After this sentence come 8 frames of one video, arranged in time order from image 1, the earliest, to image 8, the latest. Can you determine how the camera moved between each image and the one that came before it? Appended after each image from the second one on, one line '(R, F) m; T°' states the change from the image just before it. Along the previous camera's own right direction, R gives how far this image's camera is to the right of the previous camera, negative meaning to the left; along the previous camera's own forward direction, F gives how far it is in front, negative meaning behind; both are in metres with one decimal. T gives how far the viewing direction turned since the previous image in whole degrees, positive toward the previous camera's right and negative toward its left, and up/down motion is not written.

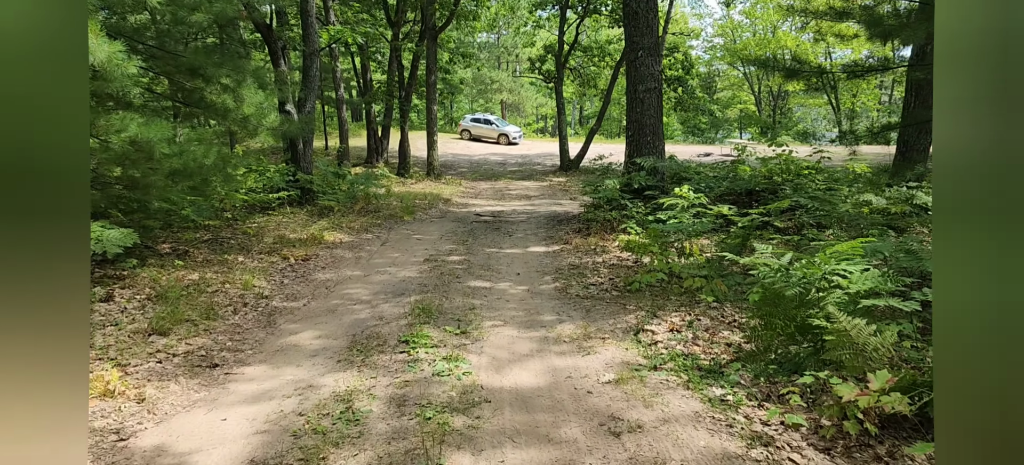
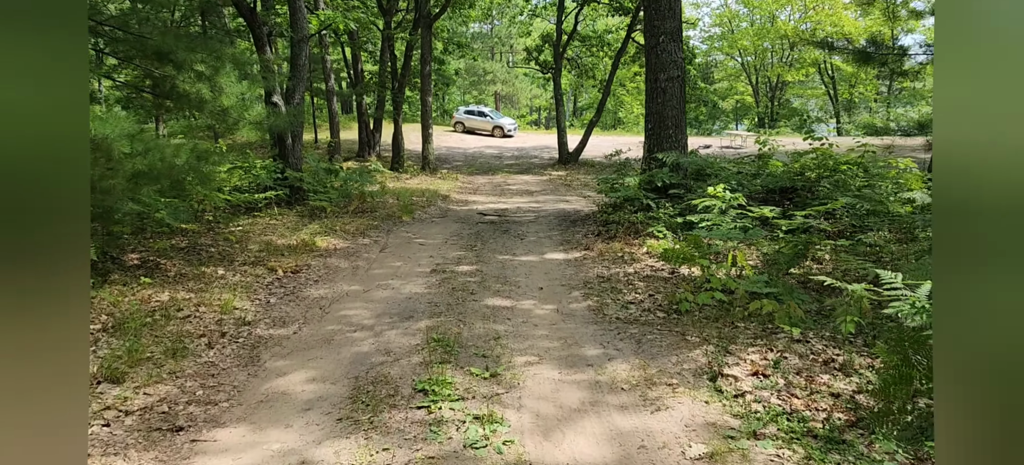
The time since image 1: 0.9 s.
(-0.2, +0.9) m; +1°
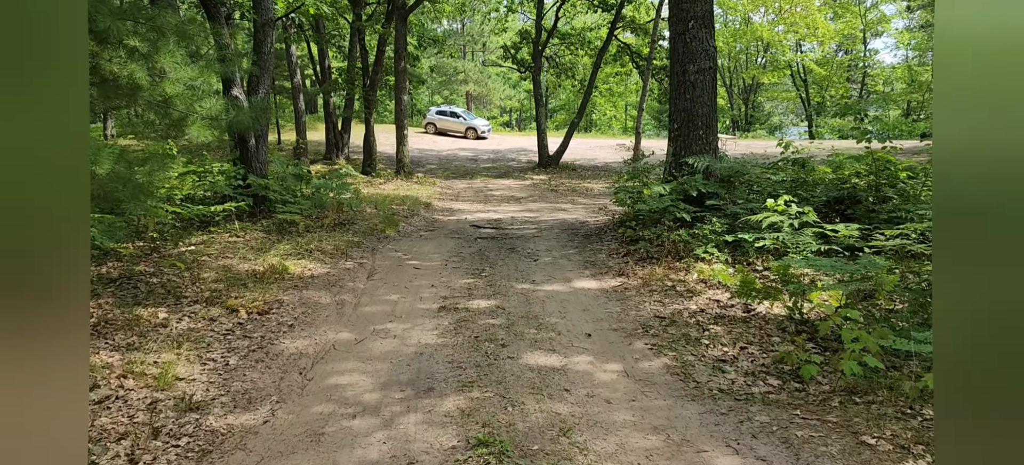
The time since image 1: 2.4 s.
(-0.5, +1.5) m; +3°
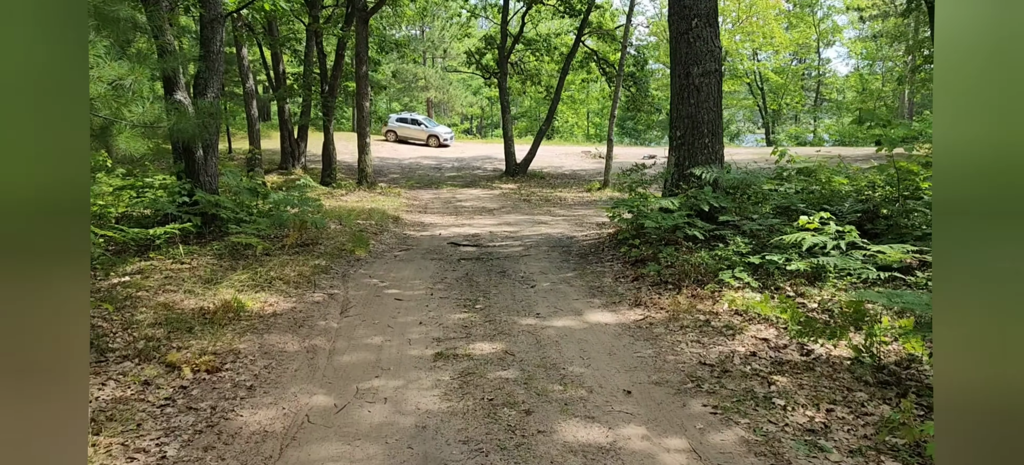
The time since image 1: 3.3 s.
(-0.3, +1.0) m; +3°
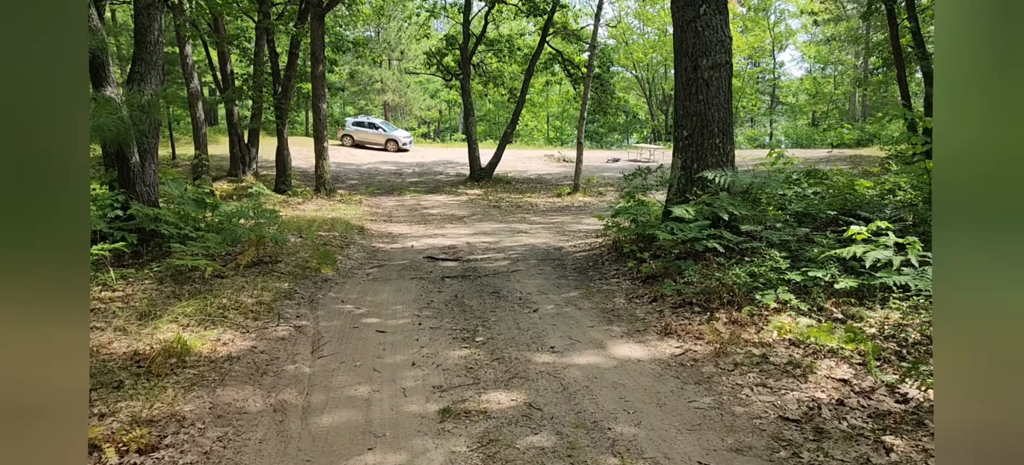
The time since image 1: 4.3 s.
(-0.3, +1.0) m; +3°
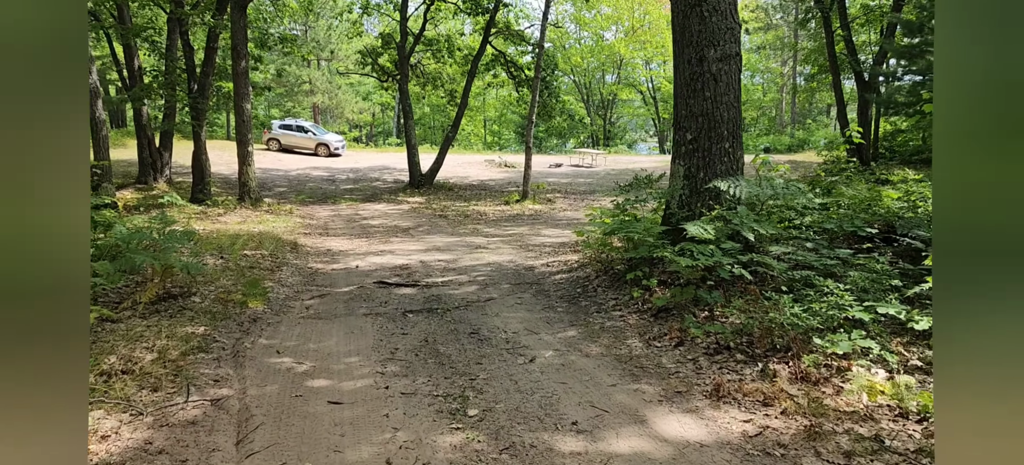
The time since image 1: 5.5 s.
(-0.3, +1.3) m; +5°
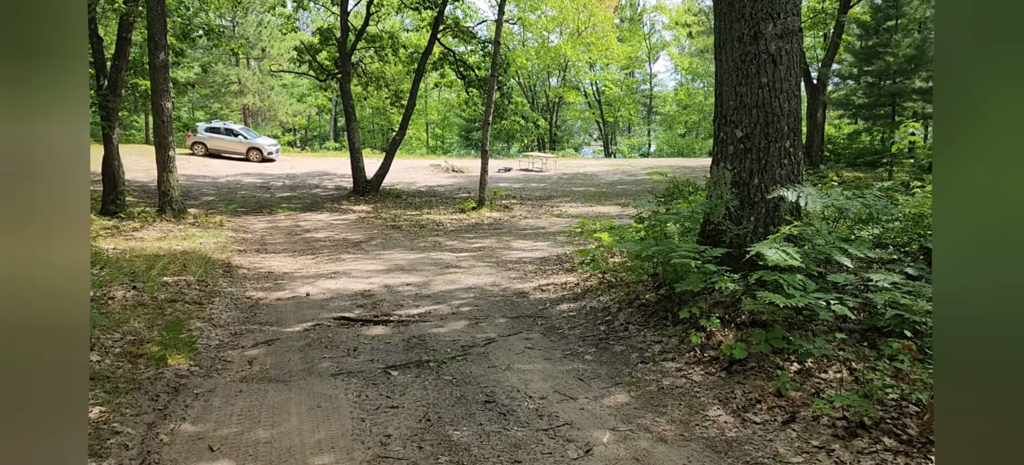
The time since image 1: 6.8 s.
(-0.4, +1.4) m; +5°
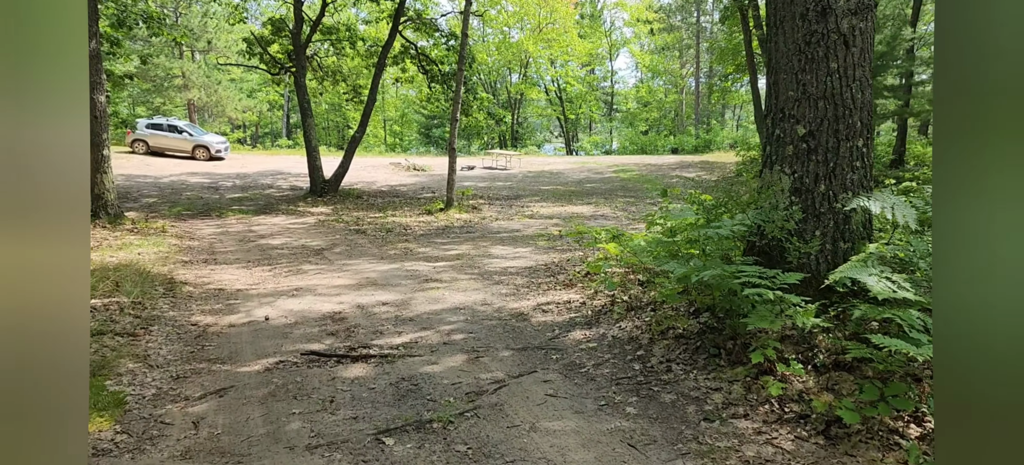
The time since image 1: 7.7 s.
(-0.3, +1.0) m; +3°
